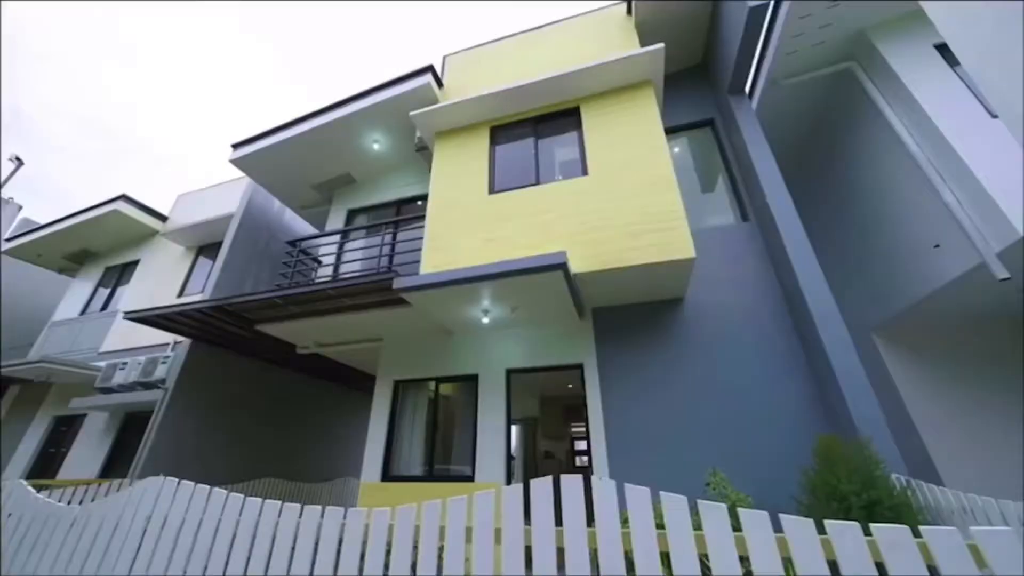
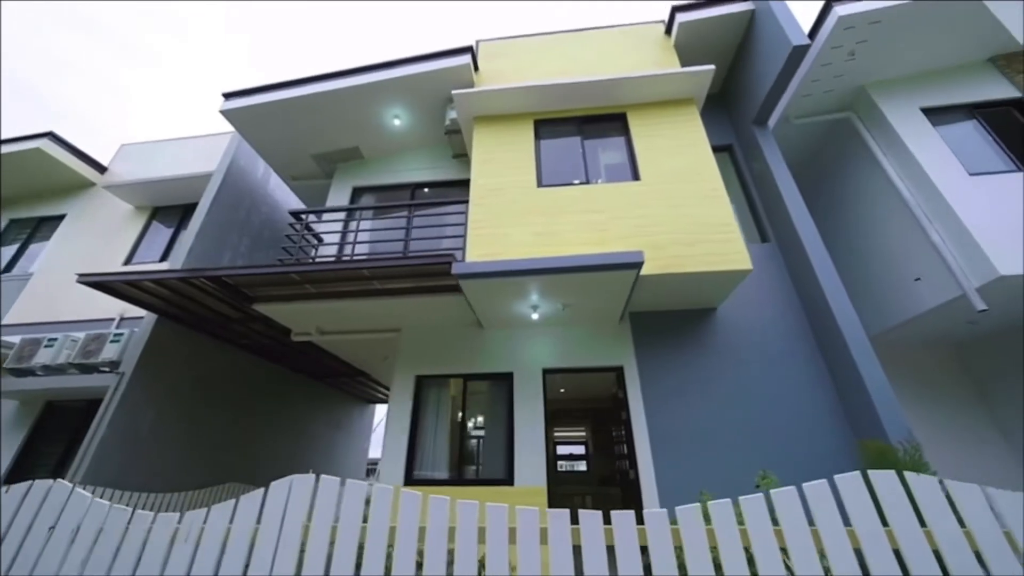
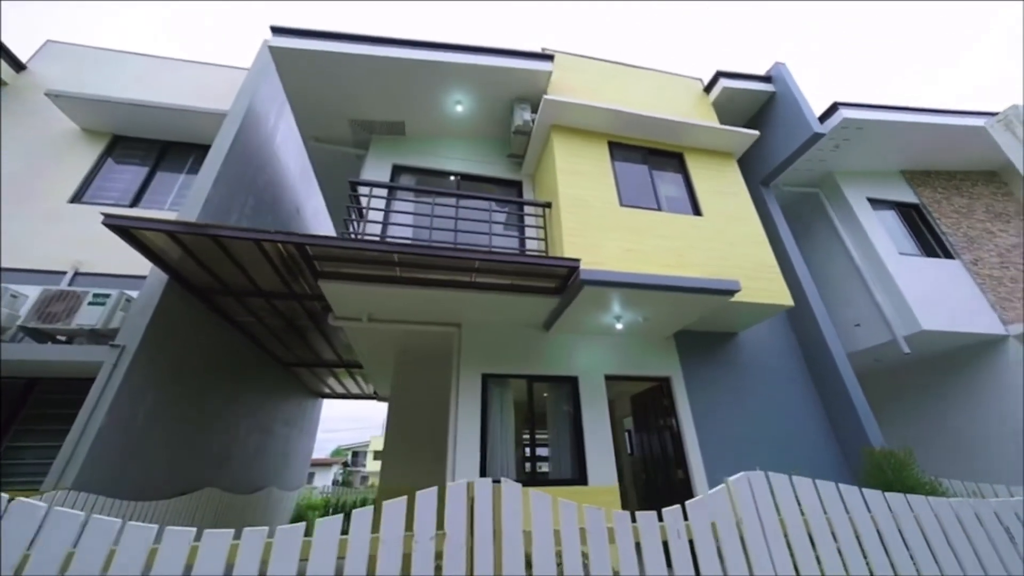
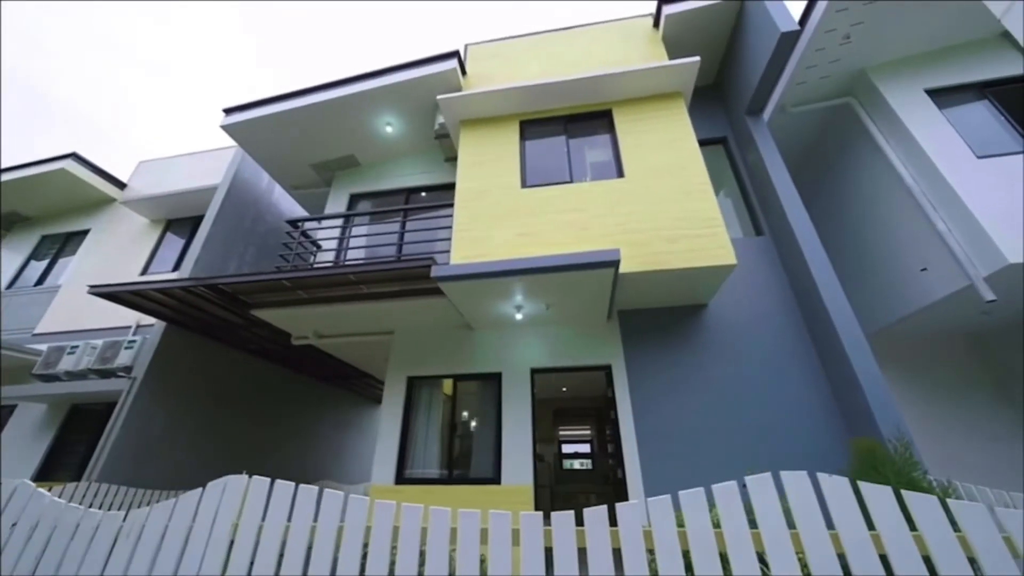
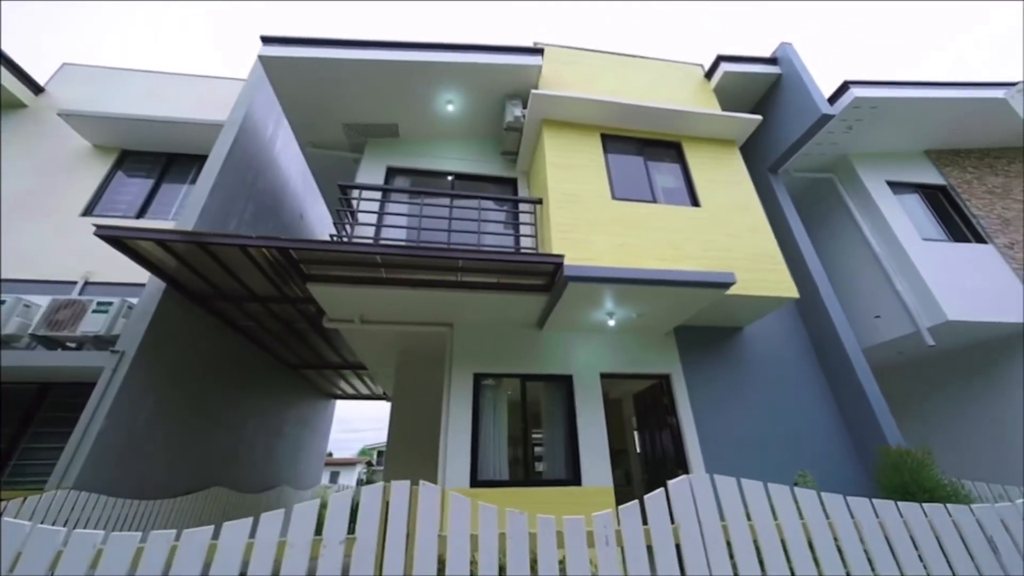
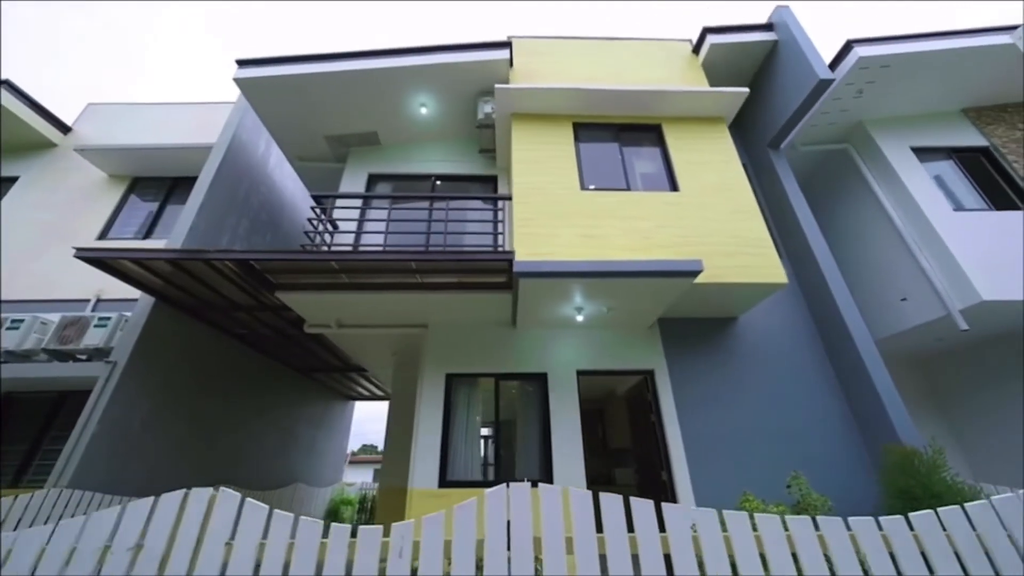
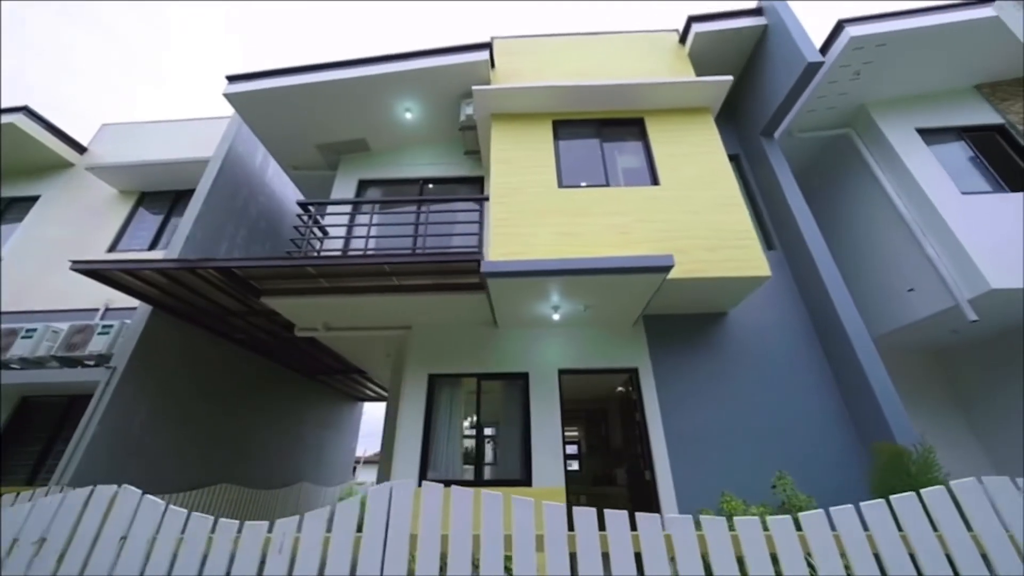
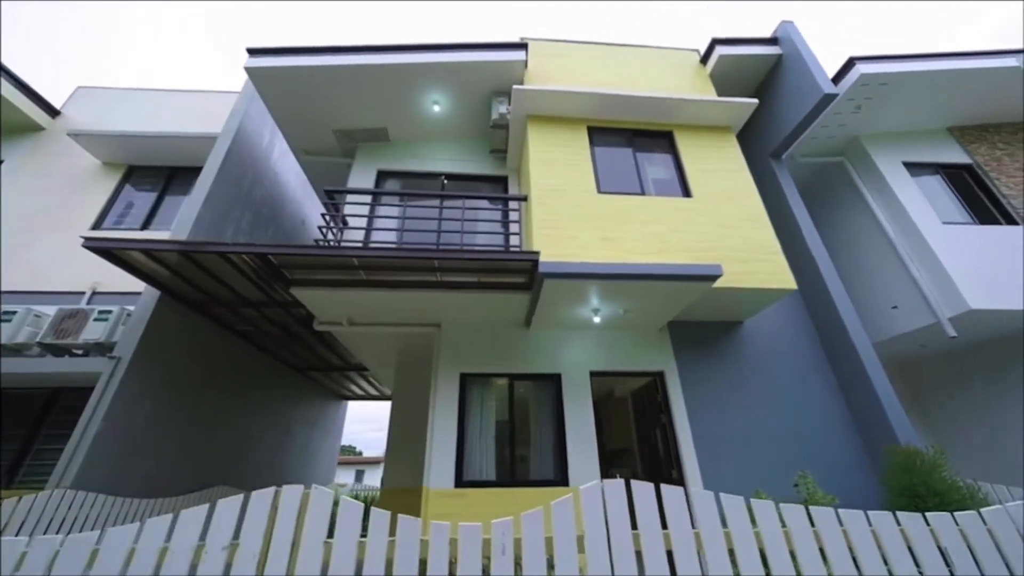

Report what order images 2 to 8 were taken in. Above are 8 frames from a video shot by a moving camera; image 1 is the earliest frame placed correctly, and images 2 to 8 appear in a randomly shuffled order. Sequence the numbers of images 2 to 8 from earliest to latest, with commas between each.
4, 2, 7, 6, 8, 5, 3
